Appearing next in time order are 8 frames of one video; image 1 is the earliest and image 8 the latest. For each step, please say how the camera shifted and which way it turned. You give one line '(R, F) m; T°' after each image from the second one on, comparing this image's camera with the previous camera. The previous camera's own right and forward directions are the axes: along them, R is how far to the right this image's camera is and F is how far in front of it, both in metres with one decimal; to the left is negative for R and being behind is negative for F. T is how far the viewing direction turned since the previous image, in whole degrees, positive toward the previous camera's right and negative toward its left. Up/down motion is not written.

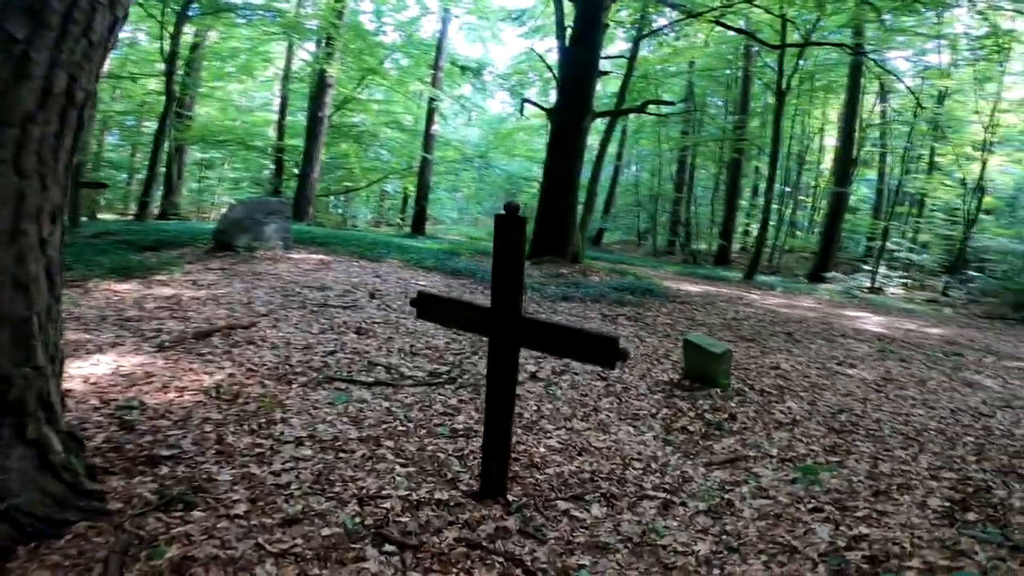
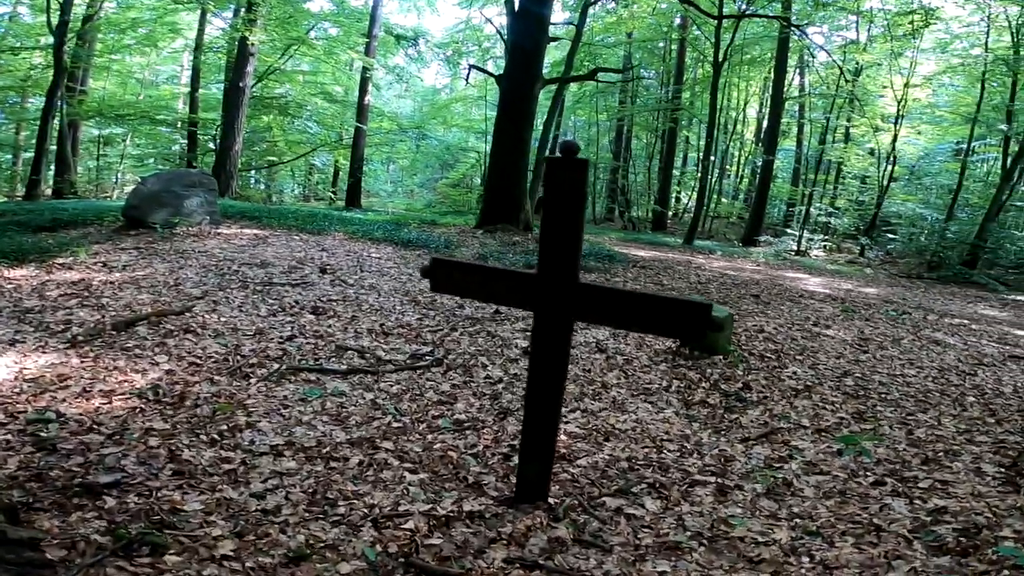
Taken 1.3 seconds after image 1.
(-0.6, +0.7) m; +7°
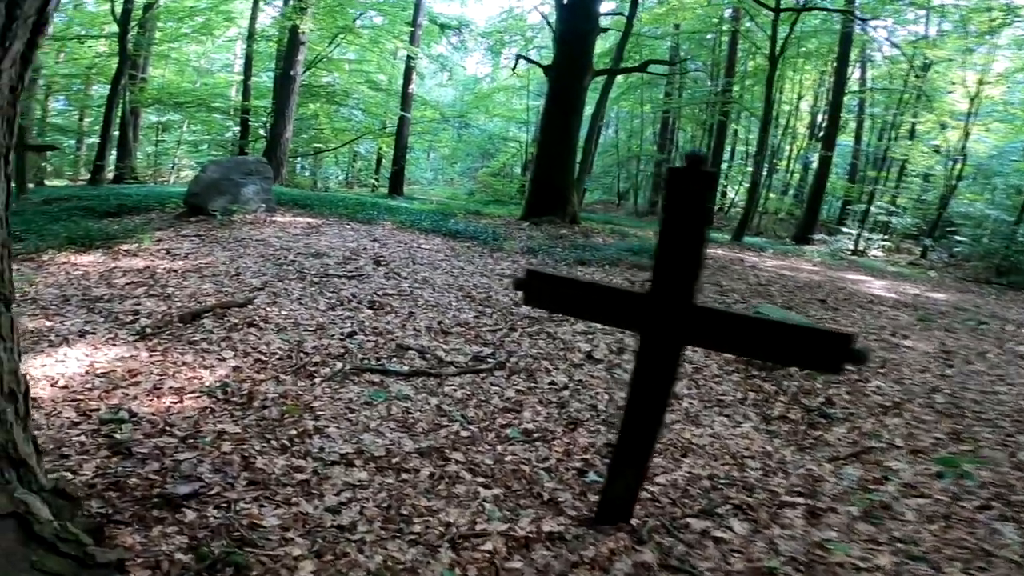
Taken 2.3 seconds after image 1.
(-0.3, +0.2) m; -4°
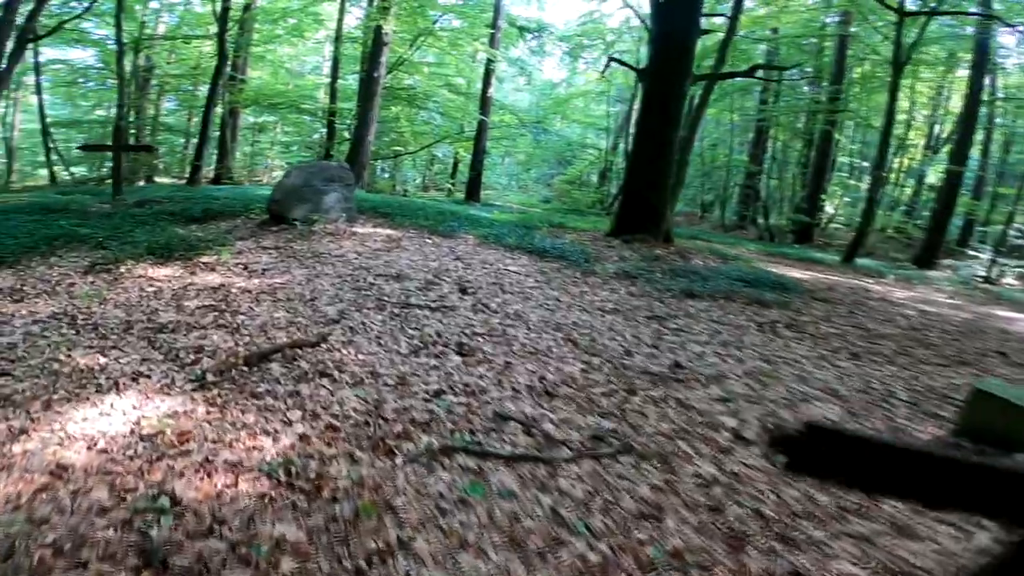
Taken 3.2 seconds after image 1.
(-0.5, +1.0) m; -7°
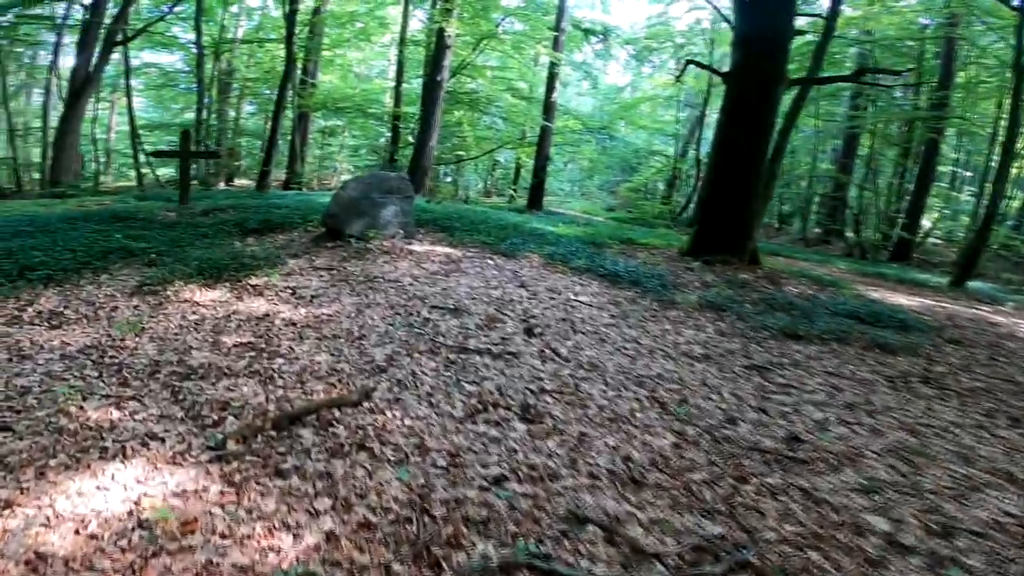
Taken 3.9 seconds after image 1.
(-0.2, +0.8) m; -6°
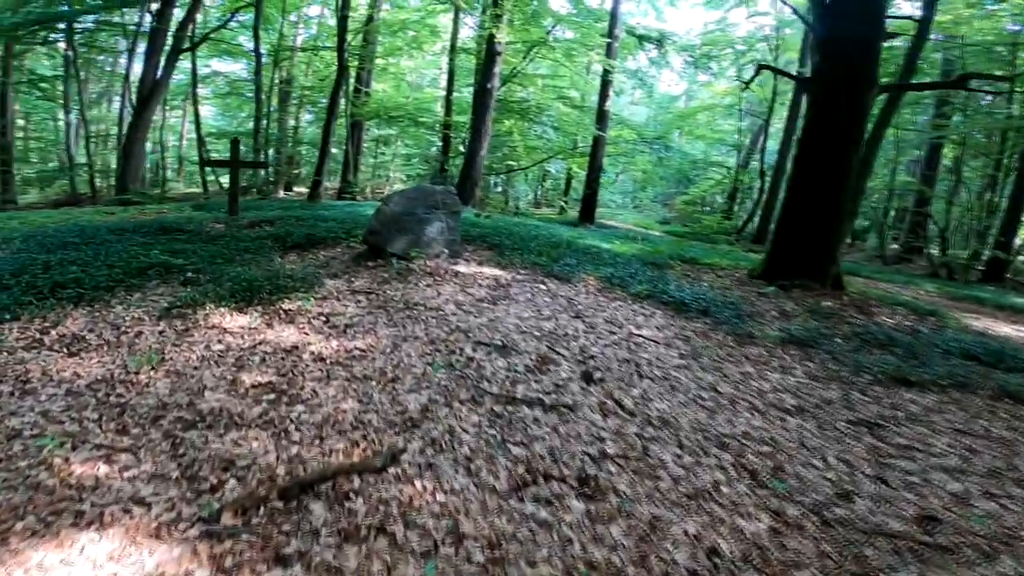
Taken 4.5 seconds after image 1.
(-0.1, +0.7) m; -5°
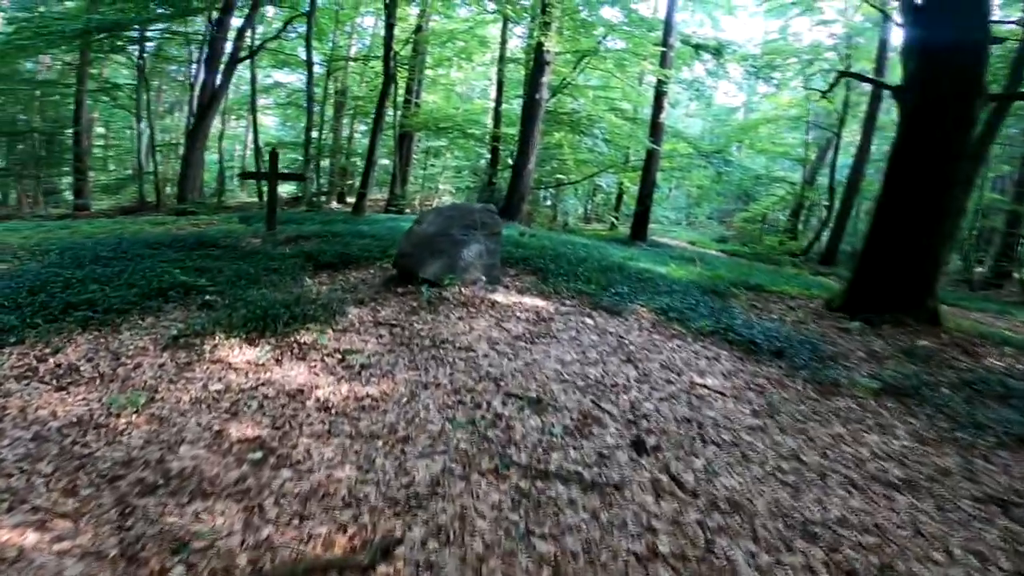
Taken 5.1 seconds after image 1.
(0.0, +0.8) m; -5°
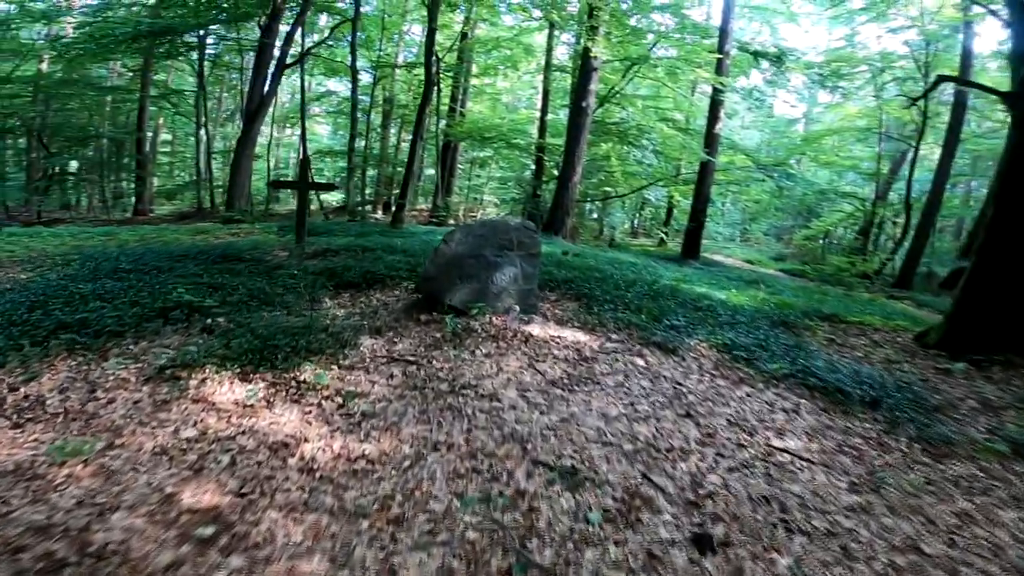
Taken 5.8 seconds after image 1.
(+0.1, +0.9) m; -5°
